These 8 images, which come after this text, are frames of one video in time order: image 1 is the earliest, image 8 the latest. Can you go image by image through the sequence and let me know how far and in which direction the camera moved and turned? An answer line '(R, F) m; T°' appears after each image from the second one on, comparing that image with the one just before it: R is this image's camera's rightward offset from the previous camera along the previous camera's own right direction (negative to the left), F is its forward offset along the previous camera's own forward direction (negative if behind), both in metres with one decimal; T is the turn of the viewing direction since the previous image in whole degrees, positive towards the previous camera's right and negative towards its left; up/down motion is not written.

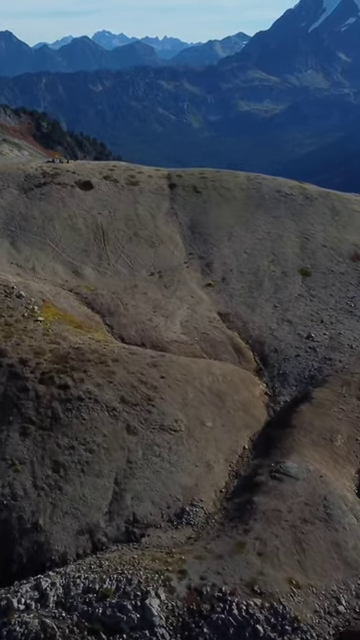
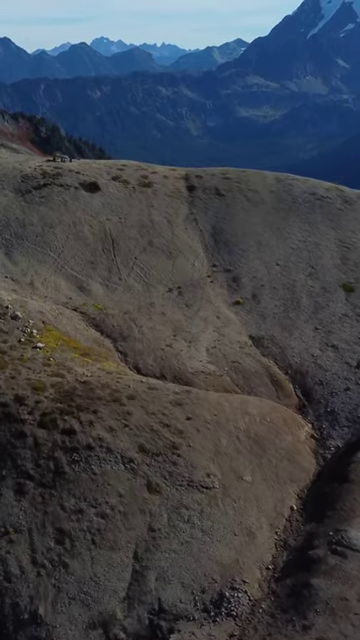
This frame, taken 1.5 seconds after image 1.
(-2.1, +12.5) m; 0°
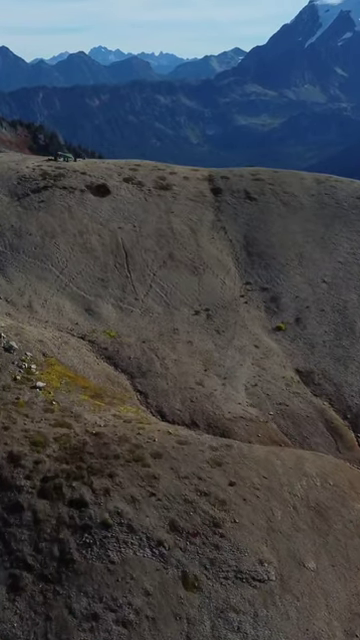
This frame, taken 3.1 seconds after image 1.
(-2.1, +12.7) m; 0°
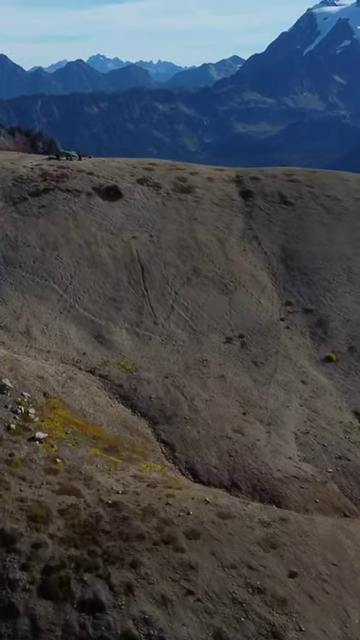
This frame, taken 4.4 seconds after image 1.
(-1.7, +10.5) m; 0°
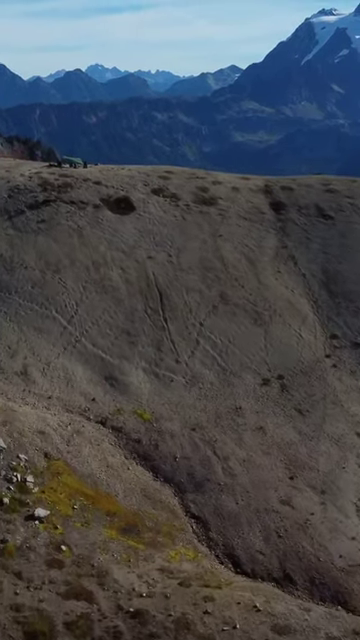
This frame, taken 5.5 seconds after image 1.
(-1.4, +8.4) m; 0°
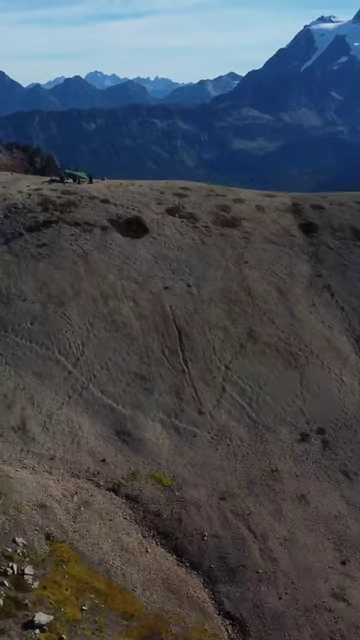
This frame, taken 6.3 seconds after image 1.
(-1.0, +6.2) m; 0°
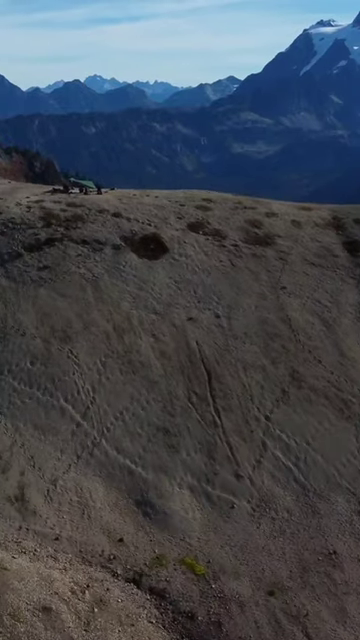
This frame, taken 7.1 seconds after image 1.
(-1.1, +6.7) m; 0°
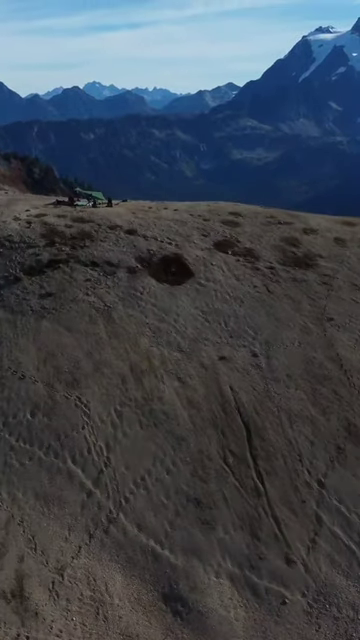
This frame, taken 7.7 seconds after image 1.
(-1.1, +6.0) m; 0°
